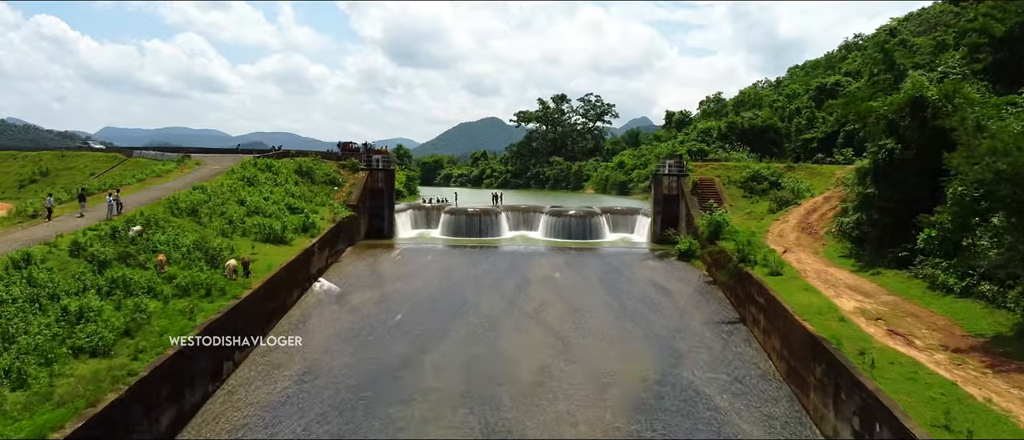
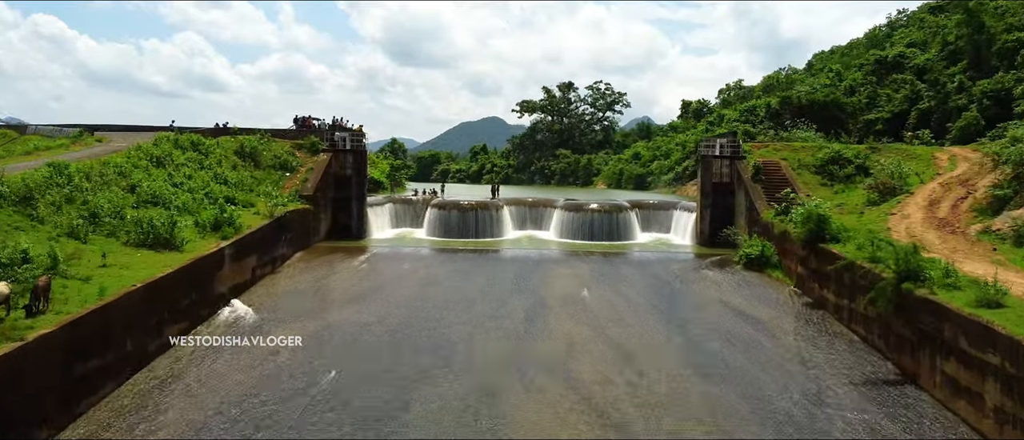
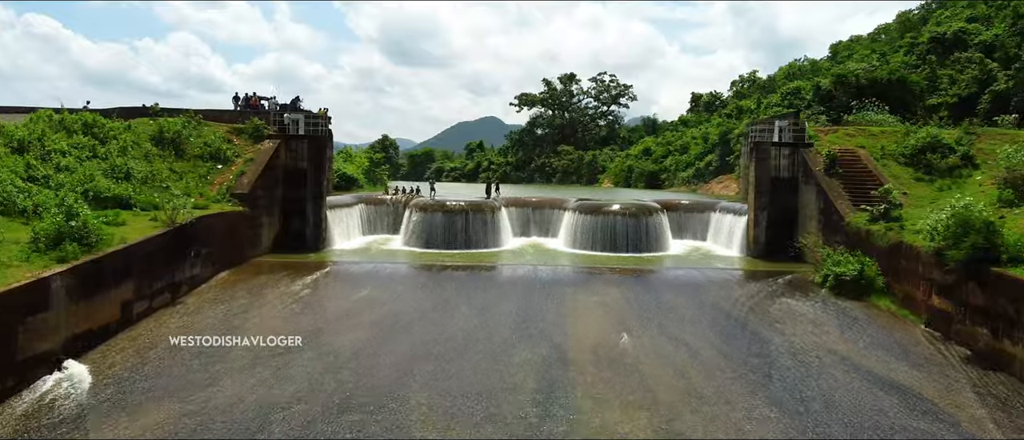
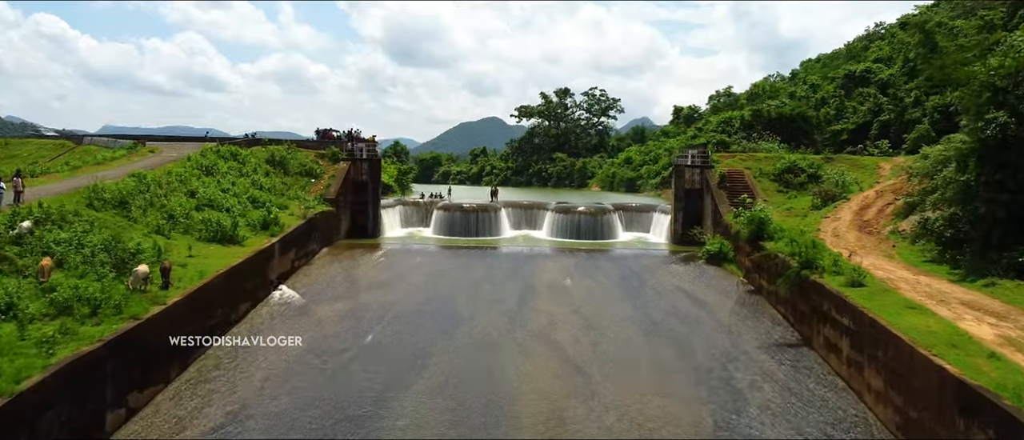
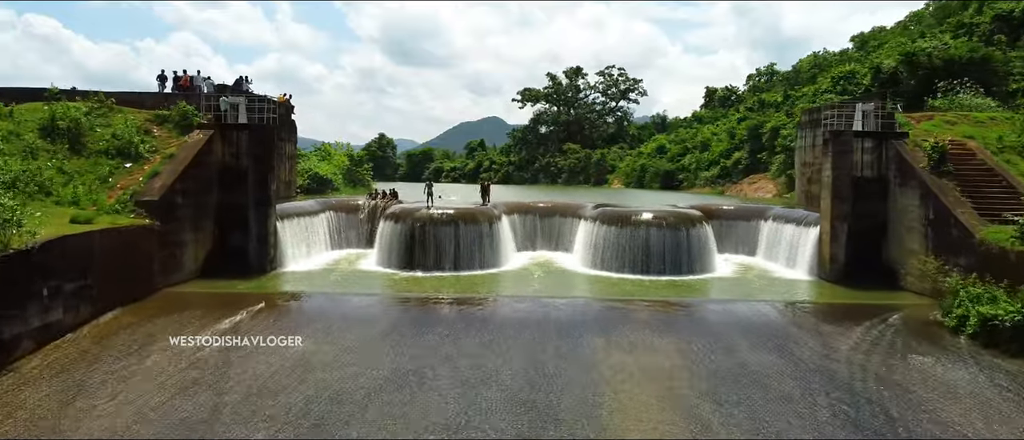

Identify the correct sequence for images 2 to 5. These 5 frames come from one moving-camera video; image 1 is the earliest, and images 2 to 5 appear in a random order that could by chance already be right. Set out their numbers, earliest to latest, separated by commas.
4, 2, 3, 5
